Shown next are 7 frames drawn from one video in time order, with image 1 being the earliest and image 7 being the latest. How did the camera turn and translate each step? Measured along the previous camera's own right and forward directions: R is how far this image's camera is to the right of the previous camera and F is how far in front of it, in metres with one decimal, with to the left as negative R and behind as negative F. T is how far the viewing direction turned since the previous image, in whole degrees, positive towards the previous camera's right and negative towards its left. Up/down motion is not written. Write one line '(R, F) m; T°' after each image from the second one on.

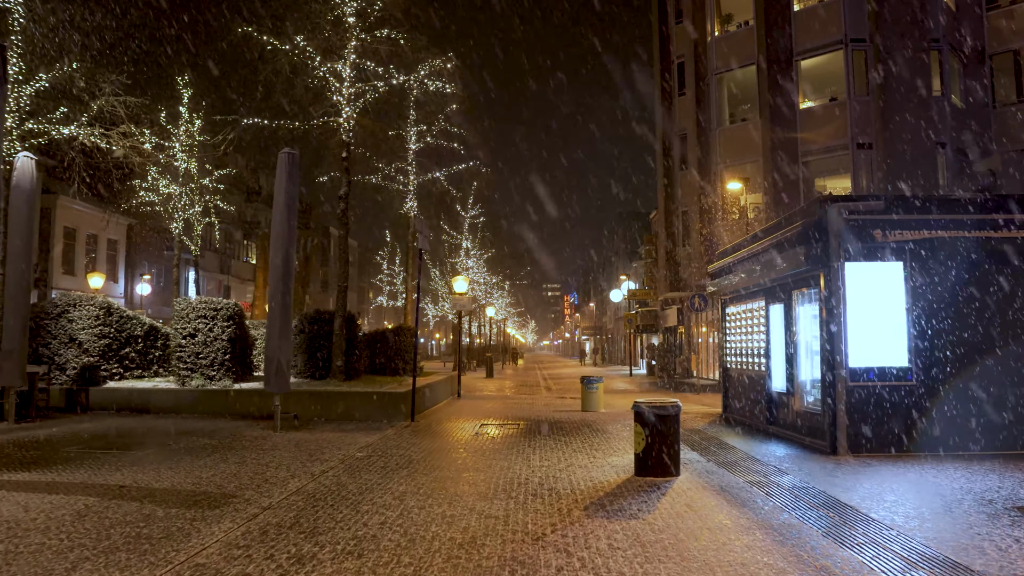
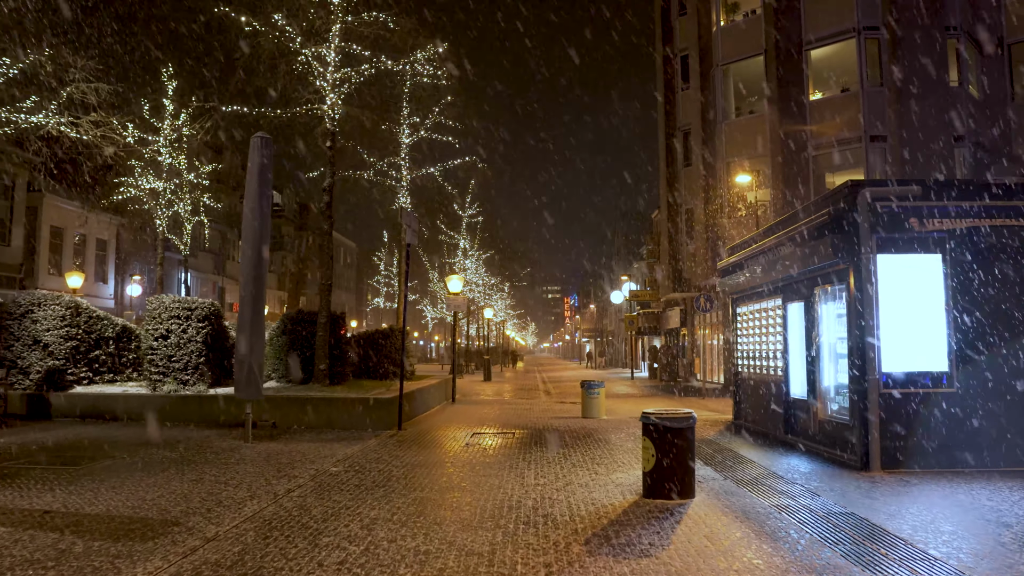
(+0.1, +1.0) m; 0°
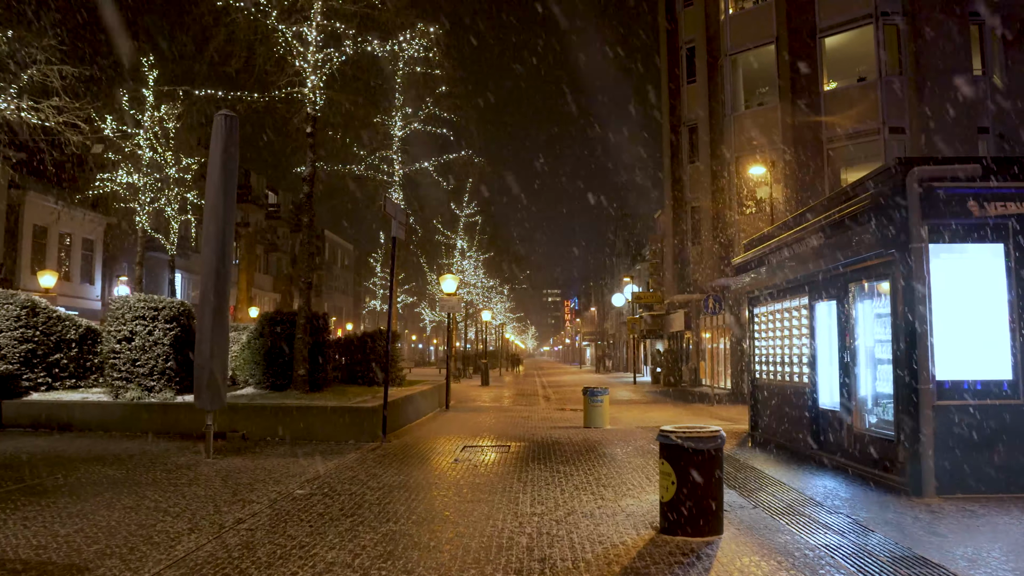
(+0.1, +1.2) m; 0°
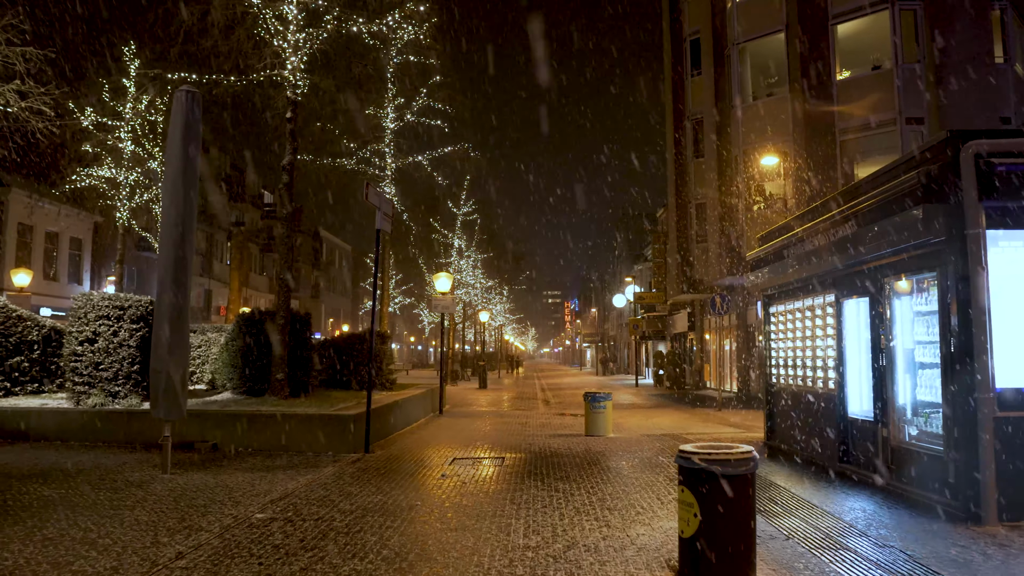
(+0.1, +1.0) m; 0°
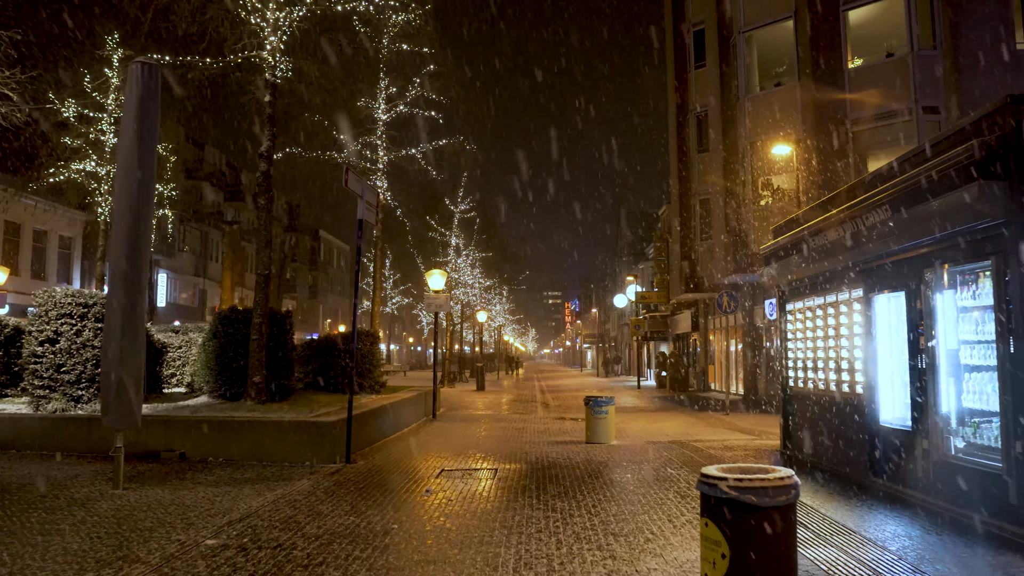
(+0.1, +0.9) m; 0°
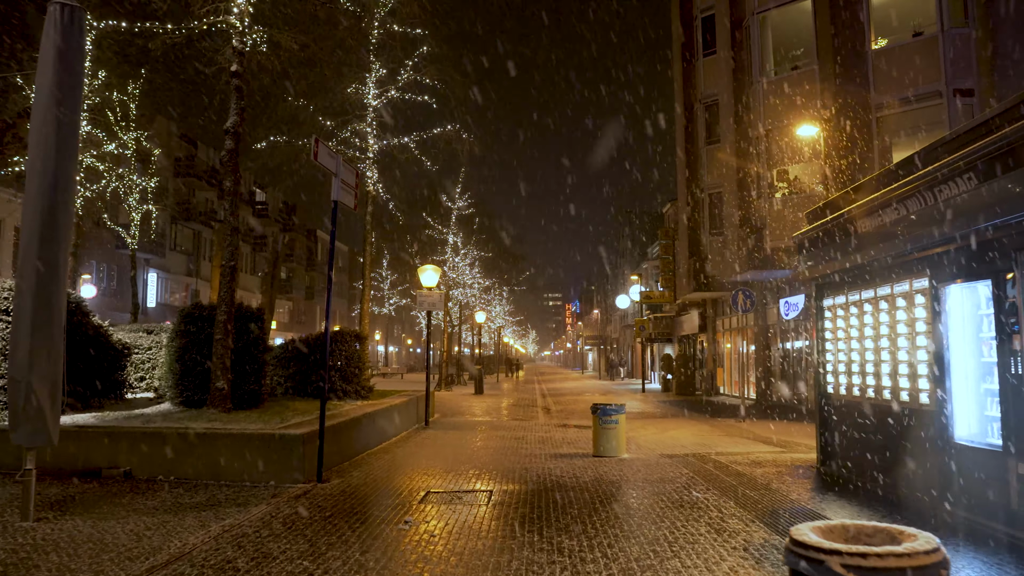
(0.0, +1.4) m; 0°
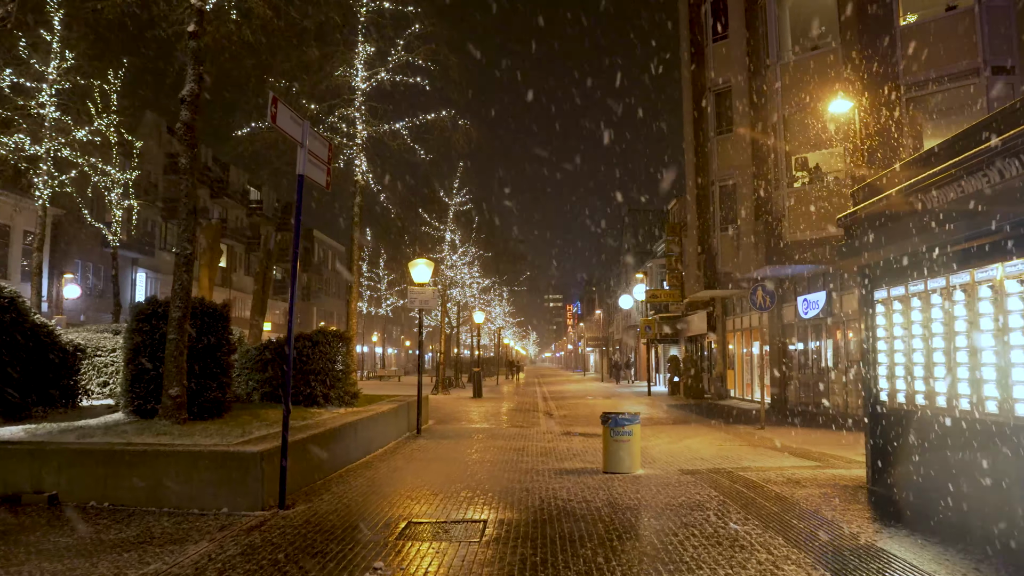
(0.0, +1.4) m; 0°
